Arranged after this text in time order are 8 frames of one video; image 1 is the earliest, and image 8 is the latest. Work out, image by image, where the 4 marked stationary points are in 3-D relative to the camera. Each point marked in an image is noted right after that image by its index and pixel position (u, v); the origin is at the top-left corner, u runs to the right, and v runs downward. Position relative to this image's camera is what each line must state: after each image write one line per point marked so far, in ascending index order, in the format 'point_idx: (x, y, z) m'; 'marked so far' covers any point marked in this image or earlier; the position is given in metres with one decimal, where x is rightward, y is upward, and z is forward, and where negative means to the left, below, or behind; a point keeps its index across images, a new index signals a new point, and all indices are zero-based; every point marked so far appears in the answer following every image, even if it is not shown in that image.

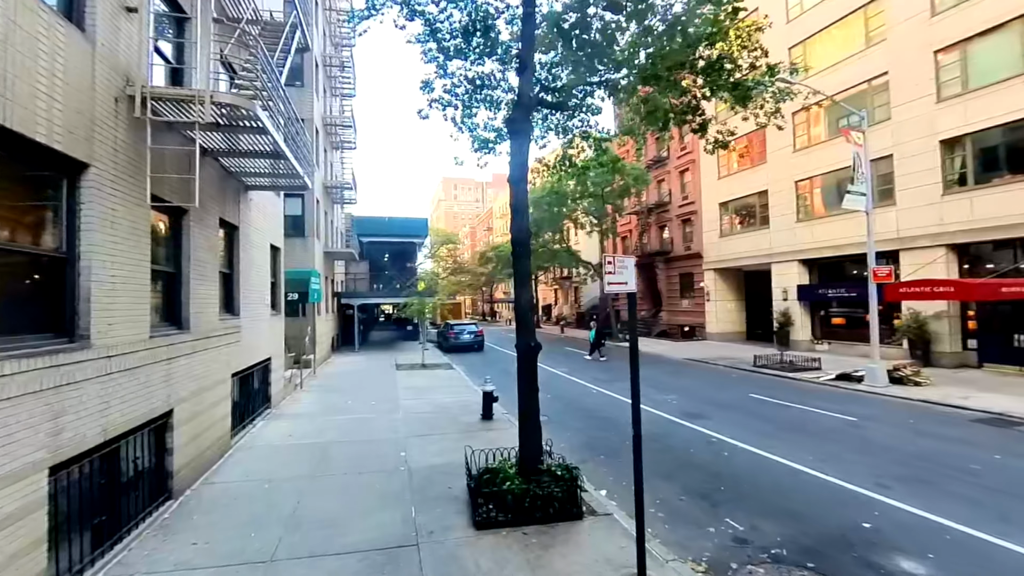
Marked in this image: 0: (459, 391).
0: (-1.9, -3.6, +14.4) m
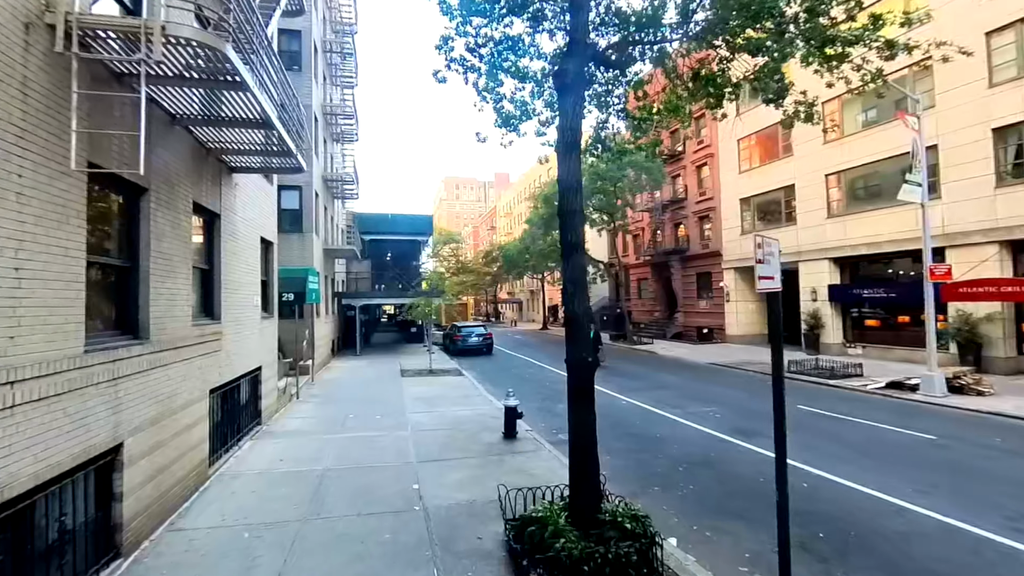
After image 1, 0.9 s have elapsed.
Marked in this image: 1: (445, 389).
0: (-1.2, -3.6, +12.9) m
1: (-2.4, -3.7, +14.9) m
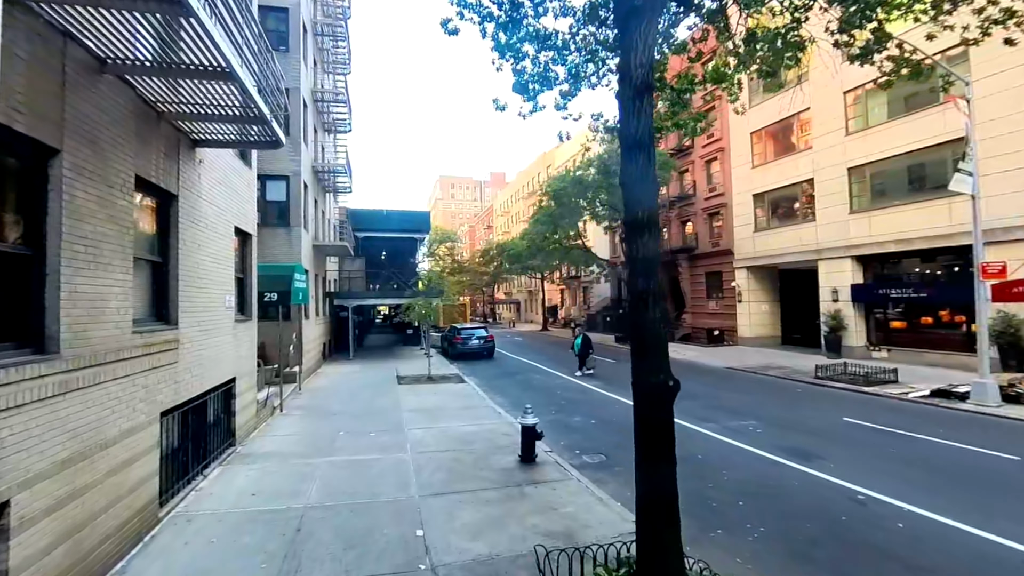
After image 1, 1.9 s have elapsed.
0: (-0.9, -3.6, +11.5) m
1: (-2.1, -3.7, +13.5) m
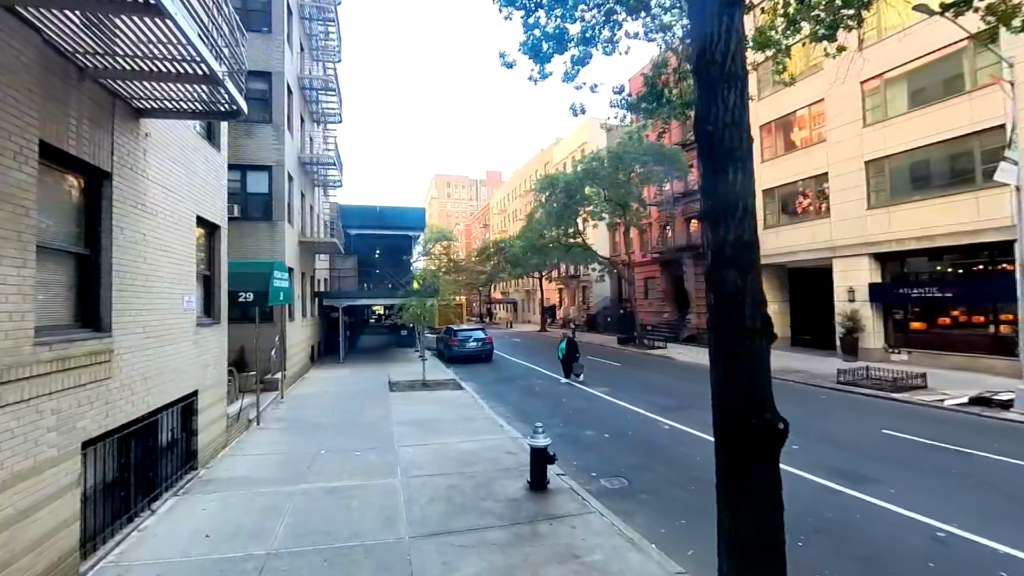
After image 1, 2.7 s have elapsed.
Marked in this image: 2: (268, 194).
0: (-0.8, -3.6, +10.3) m
1: (-2.1, -3.6, +12.3) m
2: (-9.4, +3.6, +15.8) m
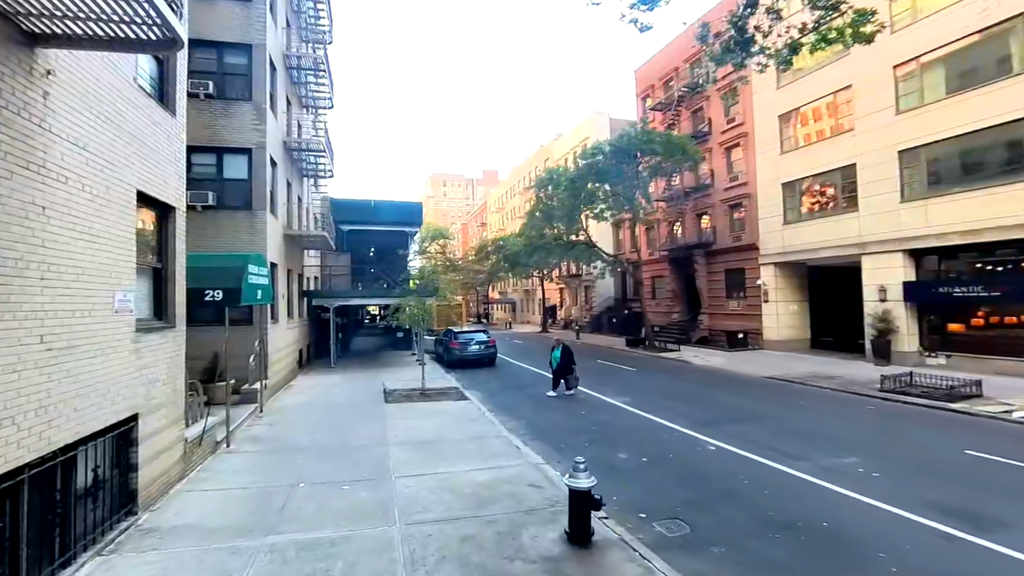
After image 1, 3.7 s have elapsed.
0: (-0.4, -3.5, +8.7) m
1: (-1.7, -3.6, +10.6) m
2: (-9.1, +3.7, +14.1) m
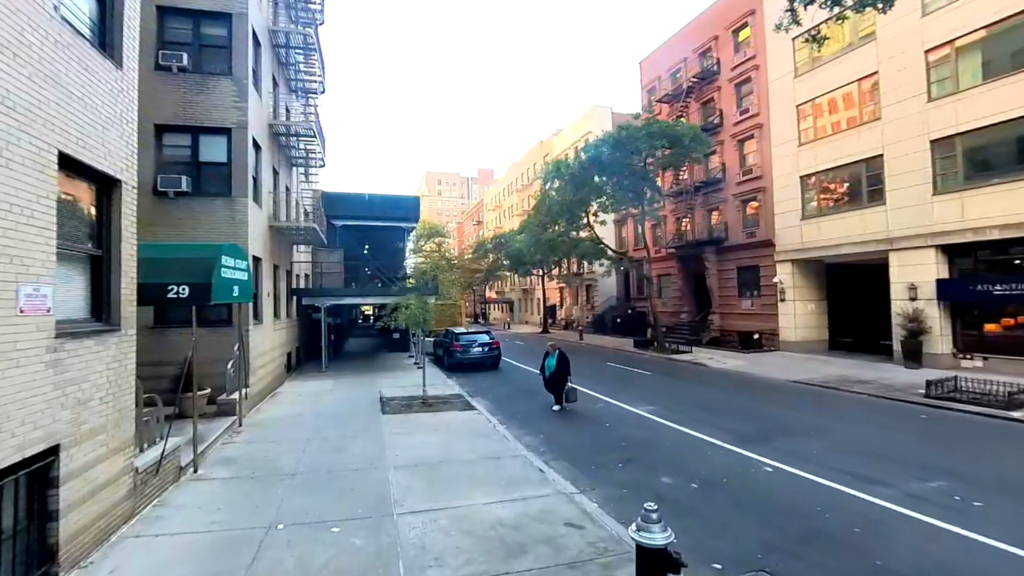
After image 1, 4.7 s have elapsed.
0: (0.0, -3.4, +7.3) m
1: (-1.3, -3.5, +9.2) m
2: (-8.8, +3.8, +12.6) m
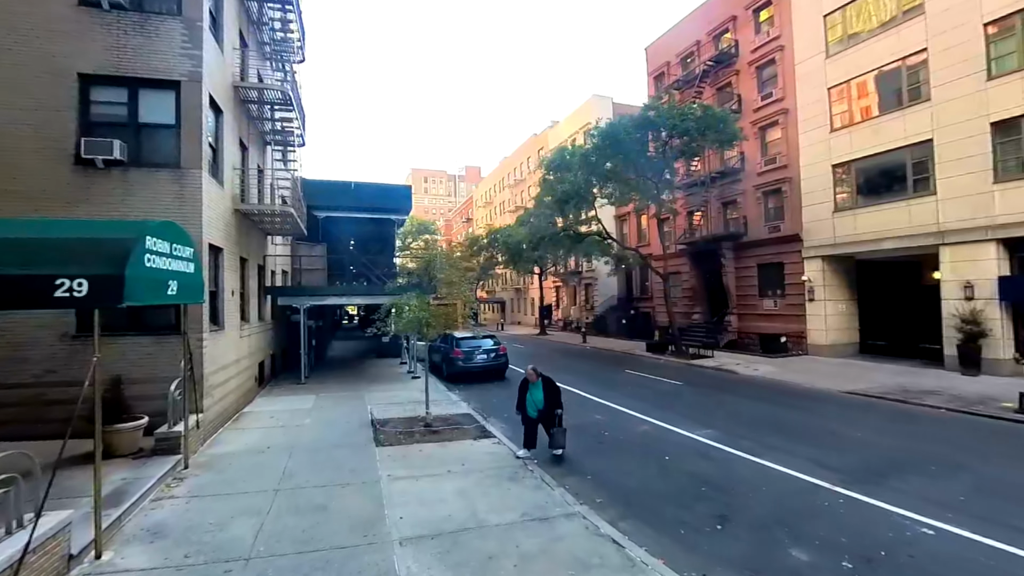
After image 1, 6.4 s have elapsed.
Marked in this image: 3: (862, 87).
0: (+0.8, -3.3, +5.0) m
1: (-0.6, -3.4, +6.8) m
2: (-8.1, +3.9, +9.9) m
3: (+16.4, +9.4, +19.1) m
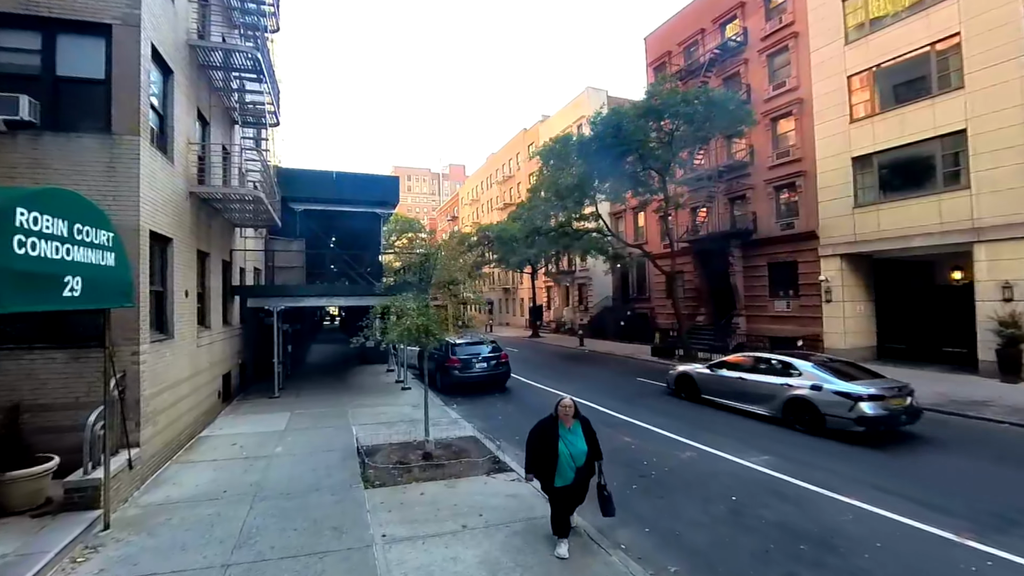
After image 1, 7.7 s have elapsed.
0: (+1.4, -3.3, +3.2) m
1: (0.0, -3.4, +5.0) m
2: (-7.7, +3.9, +7.8) m
3: (+16.4, +9.4, +18.0) m
